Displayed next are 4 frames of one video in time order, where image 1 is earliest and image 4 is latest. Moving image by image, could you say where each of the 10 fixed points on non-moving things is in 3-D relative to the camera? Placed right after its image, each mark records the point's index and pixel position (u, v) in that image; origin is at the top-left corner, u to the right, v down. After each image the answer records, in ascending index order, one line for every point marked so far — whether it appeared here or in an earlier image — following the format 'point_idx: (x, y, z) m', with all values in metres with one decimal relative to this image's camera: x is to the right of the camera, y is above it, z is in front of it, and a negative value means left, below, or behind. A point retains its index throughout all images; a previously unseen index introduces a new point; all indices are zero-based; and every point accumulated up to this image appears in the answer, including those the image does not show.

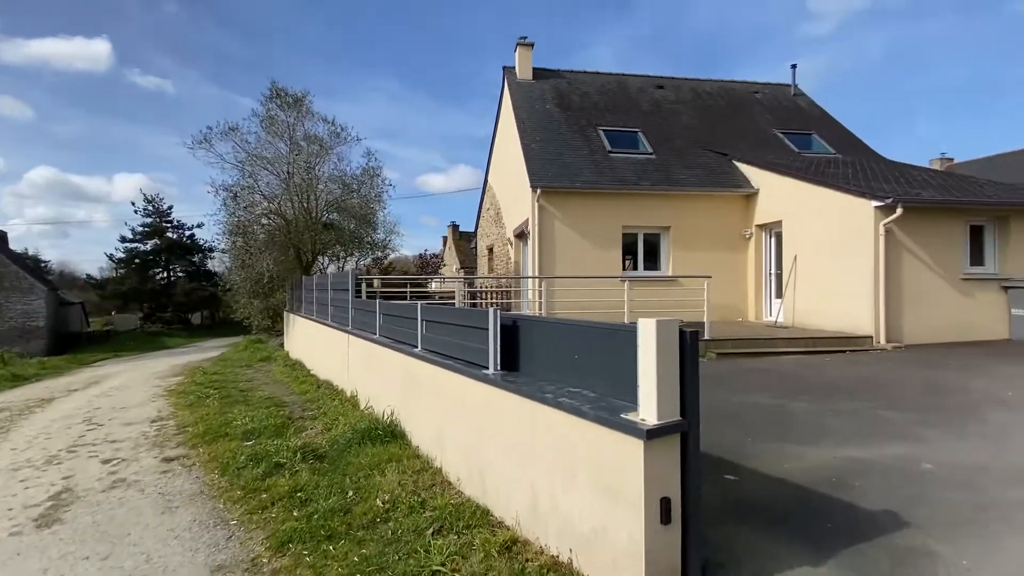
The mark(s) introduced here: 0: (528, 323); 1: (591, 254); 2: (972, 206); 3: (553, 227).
0: (+0.1, -0.2, +3.3) m
1: (+1.8, +0.8, +10.9) m
2: (+8.0, +1.4, +8.2) m
3: (+0.9, +1.4, +10.7) m
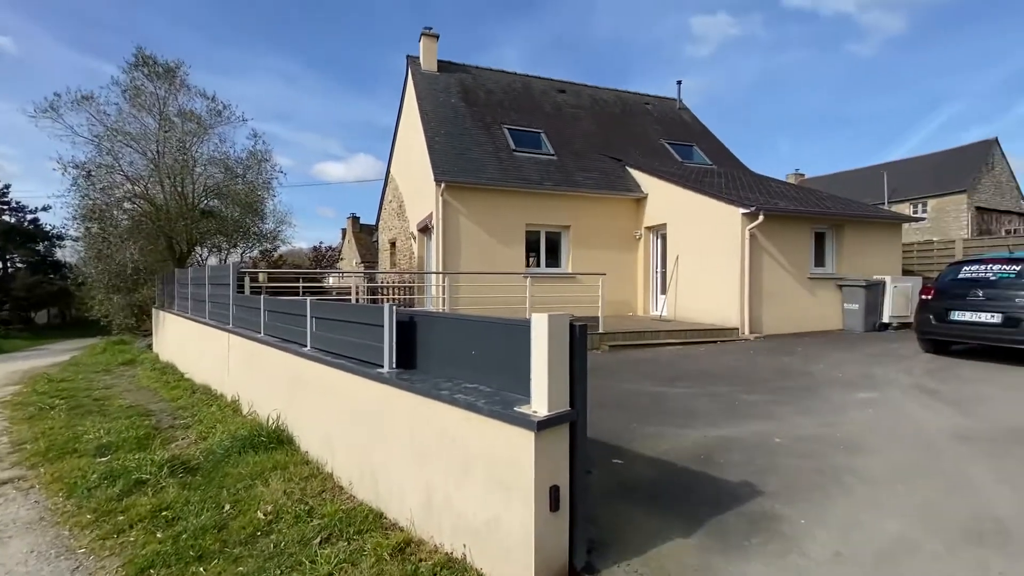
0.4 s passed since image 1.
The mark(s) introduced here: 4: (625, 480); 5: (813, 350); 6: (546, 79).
0: (-0.6, -0.2, +3.2) m
1: (-0.4, +0.9, +11.0) m
2: (+6.1, +1.5, +9.6) m
3: (-1.3, +1.5, +10.7) m
4: (+0.8, -1.3, +3.3) m
5: (+4.9, -1.0, +7.8) m
6: (+1.1, +7.0, +16.0) m
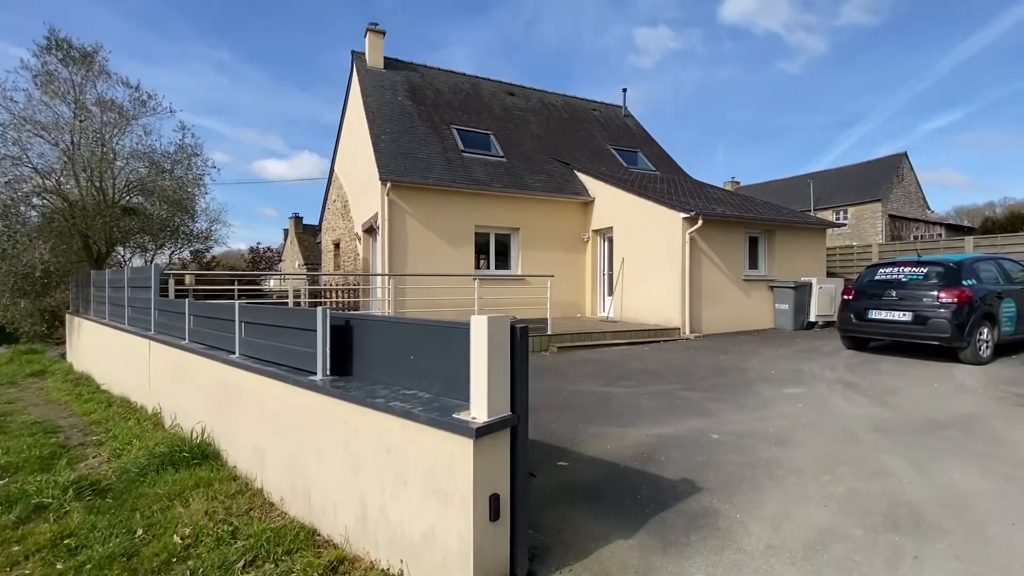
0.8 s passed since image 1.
0: (-1.0, -0.2, +3.1) m
1: (-1.6, +0.8, +10.9) m
2: (+5.1, +1.4, +10.1) m
3: (-2.4, +1.4, +10.4) m
4: (+0.4, -1.3, +3.3) m
5: (+4.1, -1.0, +8.2) m
6: (-0.6, +7.0, +16.0) m
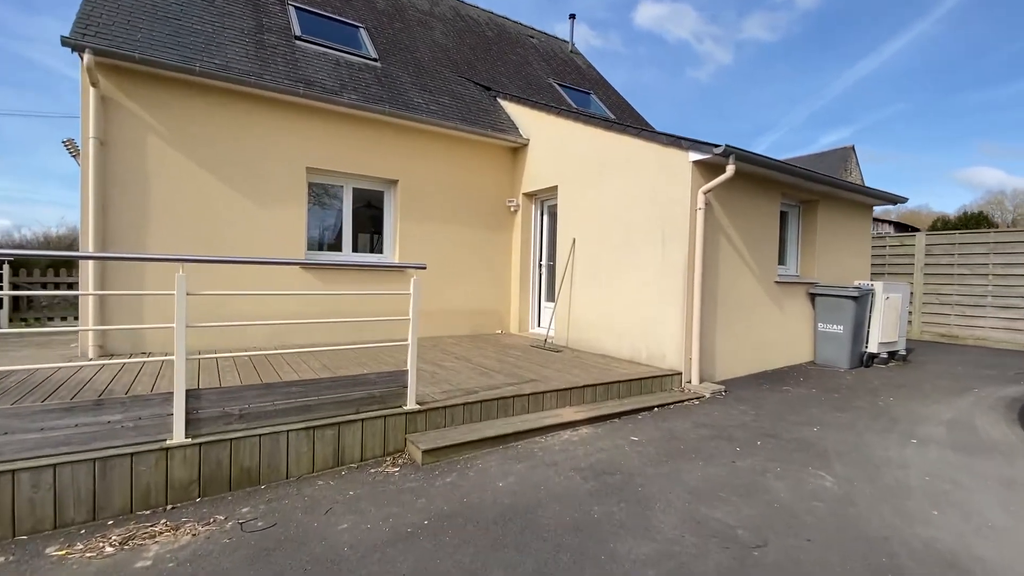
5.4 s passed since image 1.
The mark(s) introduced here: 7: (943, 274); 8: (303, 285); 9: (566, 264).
0: (-1.6, -0.4, -2.0) m
1: (-3.3, +0.9, +5.6) m
2: (+3.4, +1.3, +5.8) m
3: (-4.0, +1.5, +5.0) m
4: (-0.3, -1.5, -1.6) m
5: (+2.7, -1.2, +3.8) m
6: (-2.8, +7.1, +10.7) m
7: (+7.6, +0.2, +8.4) m
8: (-2.5, +0.1, +5.9) m
9: (+0.8, +0.3, +6.5) m
